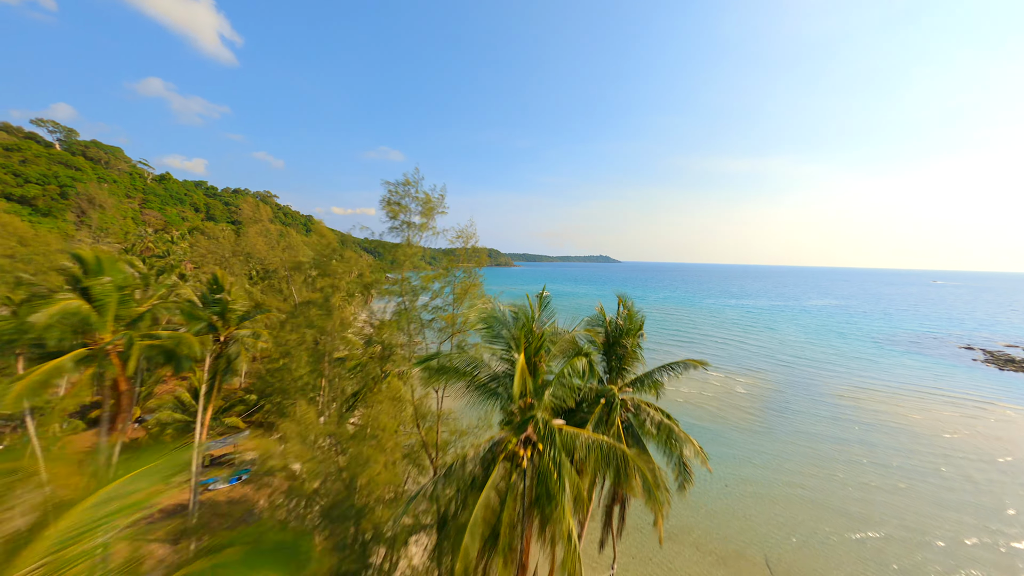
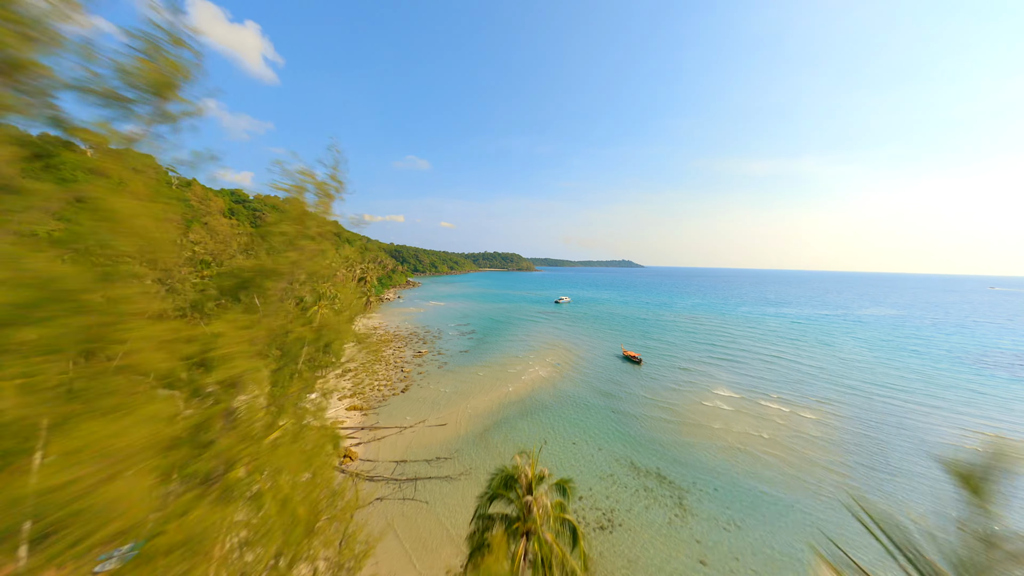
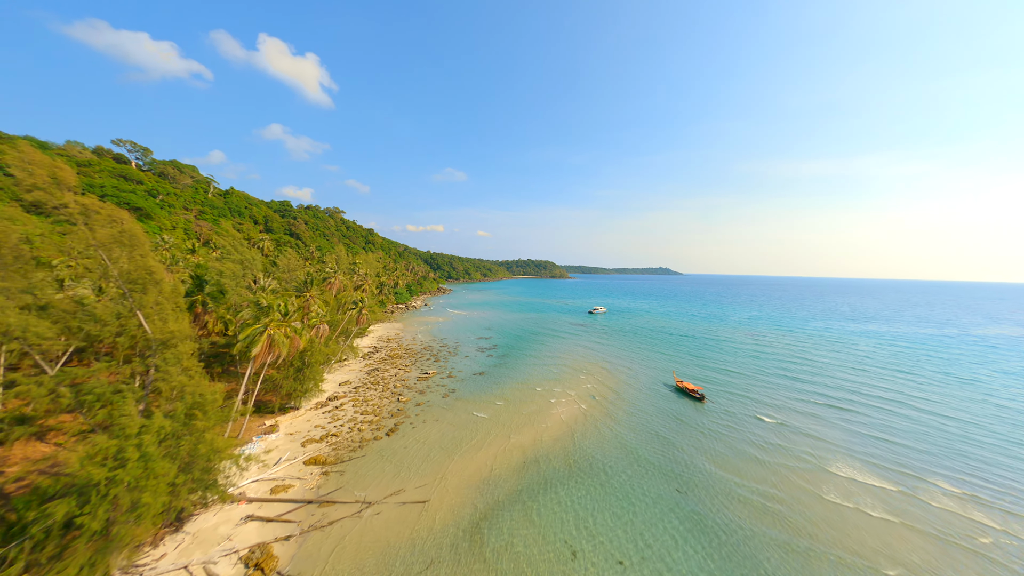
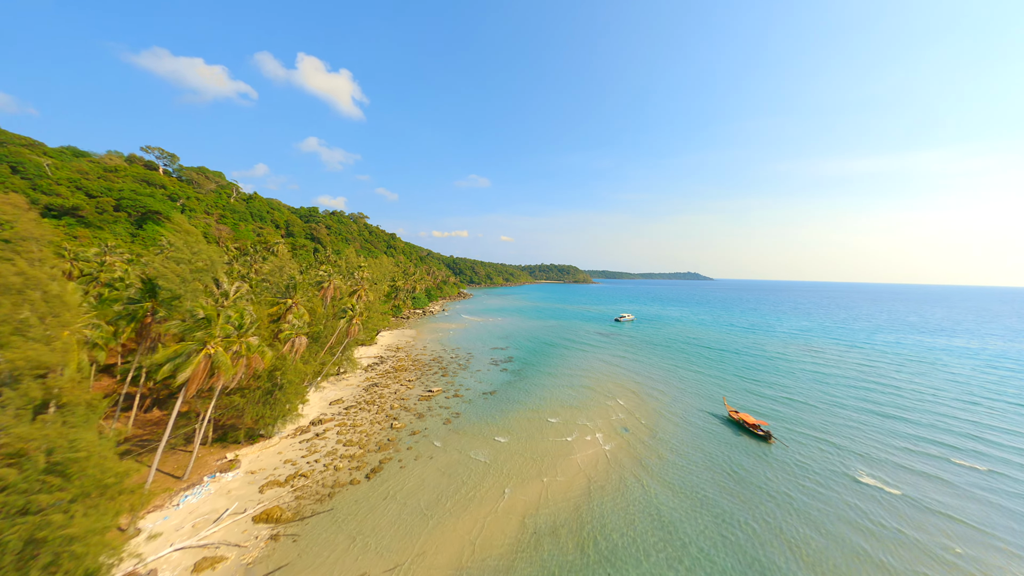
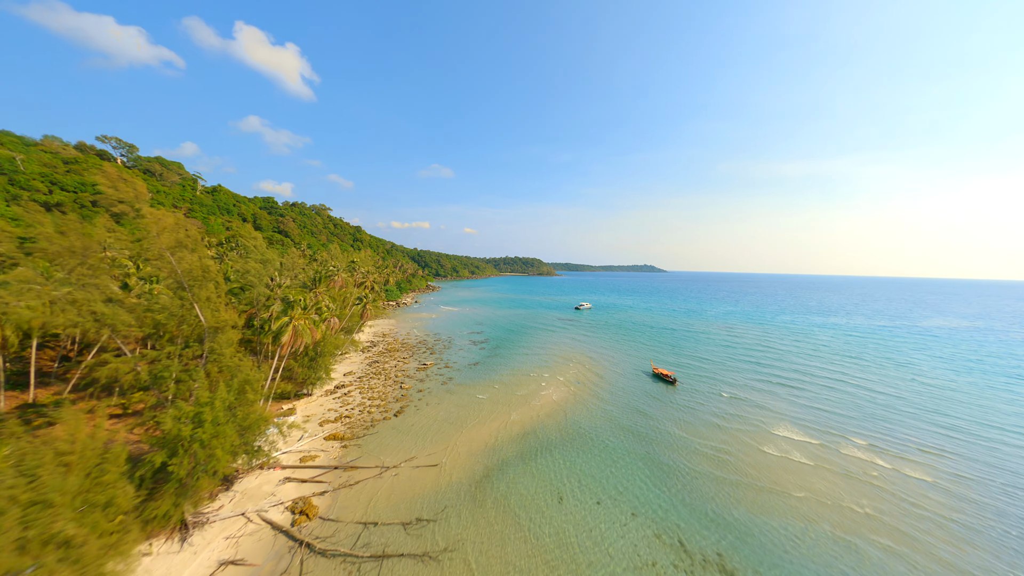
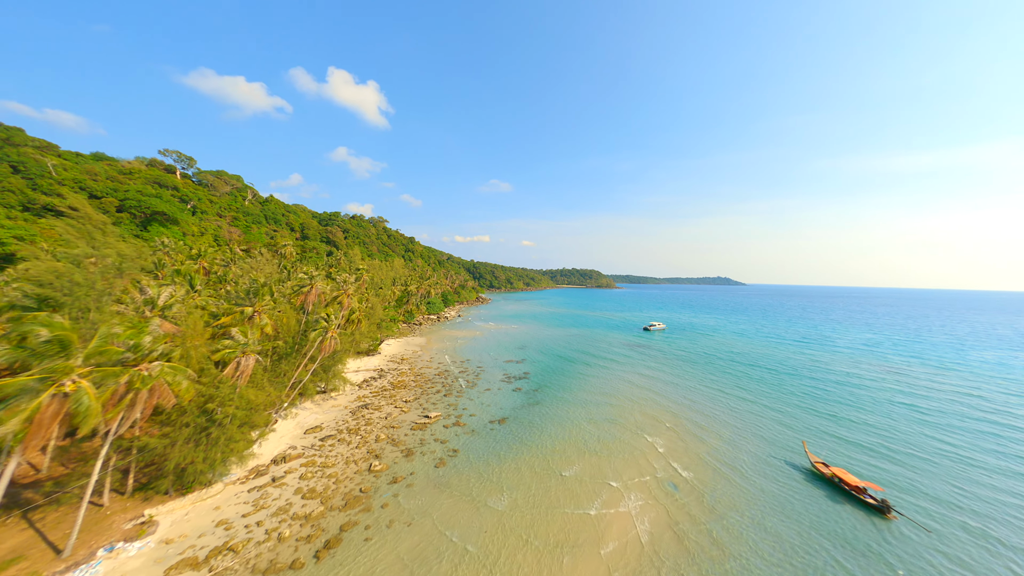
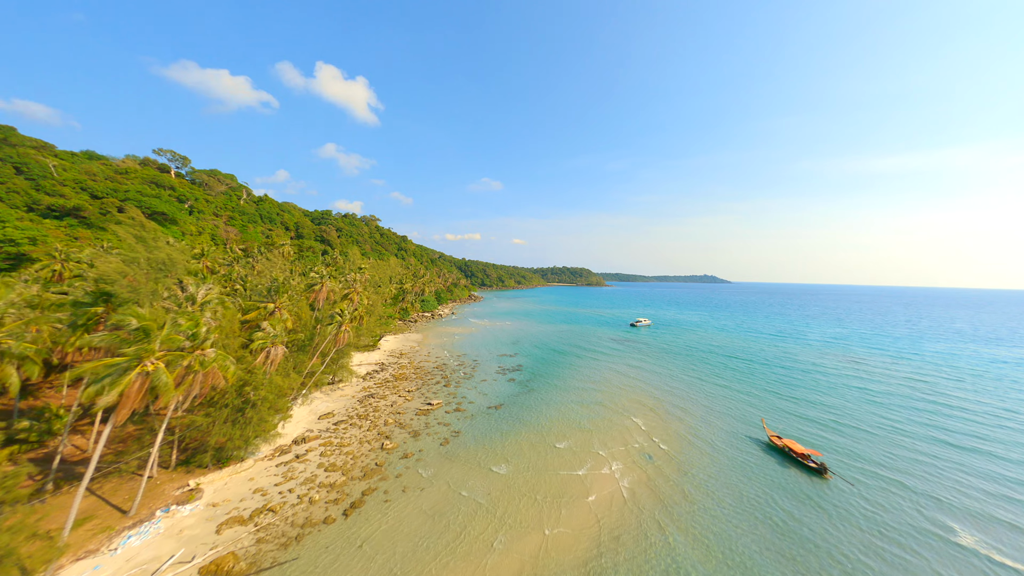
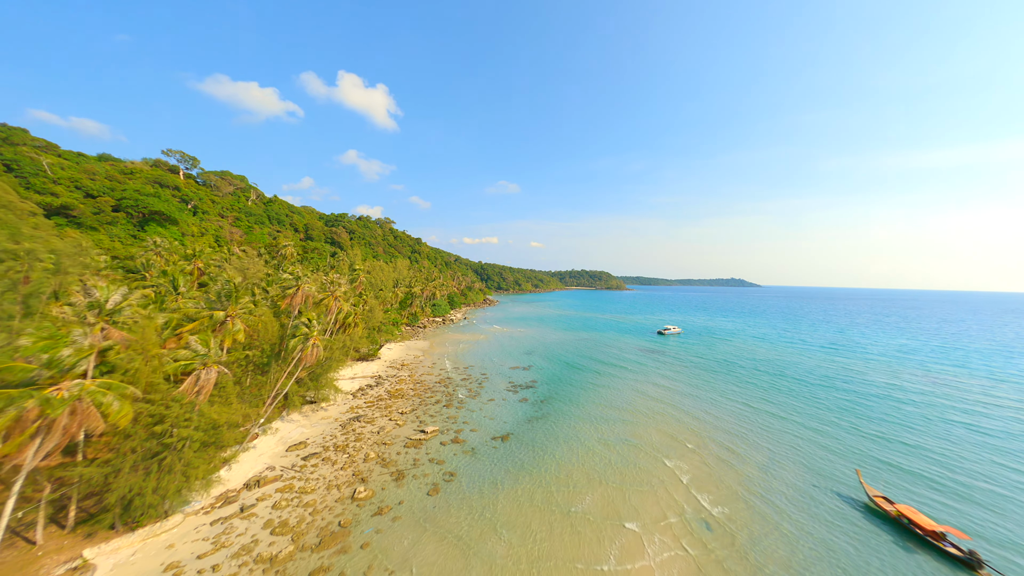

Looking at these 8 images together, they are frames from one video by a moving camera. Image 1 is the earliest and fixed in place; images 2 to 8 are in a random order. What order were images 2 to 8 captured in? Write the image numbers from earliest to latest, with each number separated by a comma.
2, 5, 3, 4, 7, 6, 8
